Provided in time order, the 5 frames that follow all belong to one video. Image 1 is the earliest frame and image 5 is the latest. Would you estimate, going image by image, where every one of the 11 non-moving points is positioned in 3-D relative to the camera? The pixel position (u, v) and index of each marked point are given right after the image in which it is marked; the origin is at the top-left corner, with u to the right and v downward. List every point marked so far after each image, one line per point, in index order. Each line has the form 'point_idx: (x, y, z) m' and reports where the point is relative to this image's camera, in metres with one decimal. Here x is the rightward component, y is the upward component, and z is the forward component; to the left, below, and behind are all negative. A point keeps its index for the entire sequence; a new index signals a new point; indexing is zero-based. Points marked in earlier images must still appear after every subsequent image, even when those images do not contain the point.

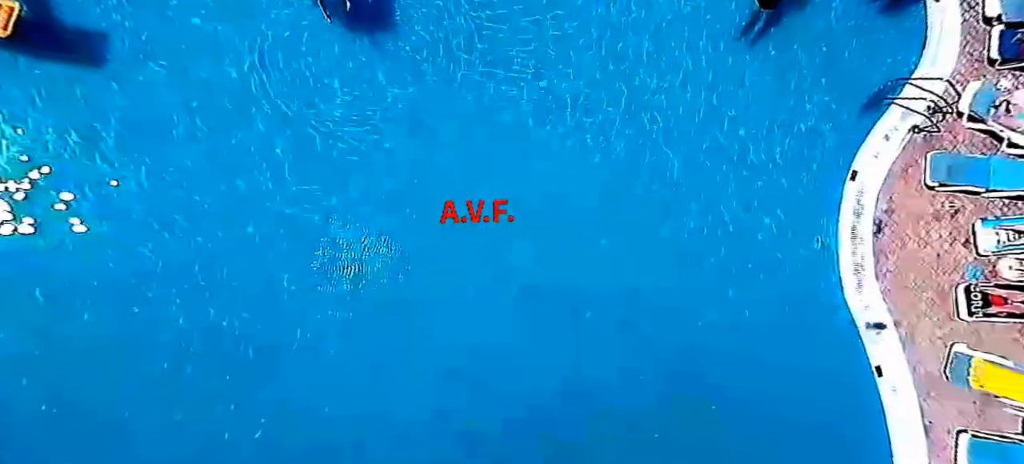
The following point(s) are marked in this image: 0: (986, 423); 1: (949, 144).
0: (+7.9, -3.2, +6.7) m
1: (+7.7, +1.6, +7.0) m
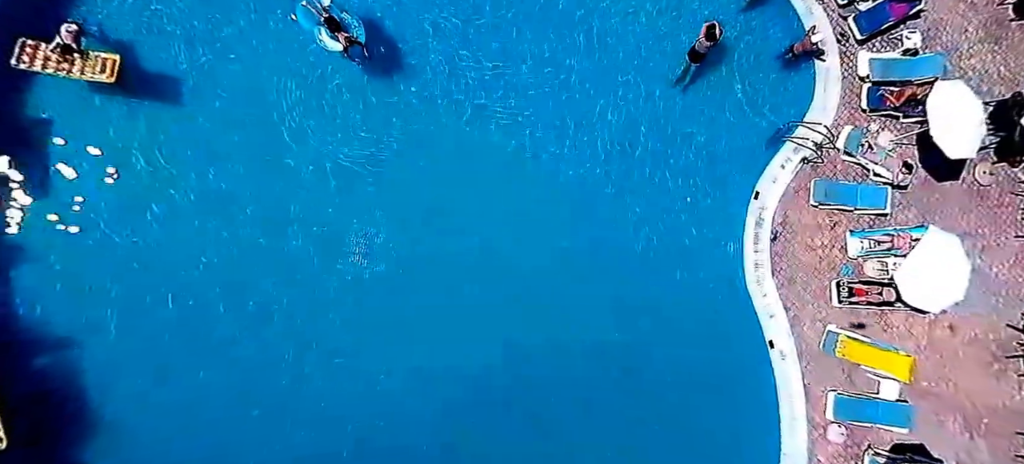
0: (+7.5, -3.4, +8.8) m
1: (+7.3, +1.4, +9.1) m
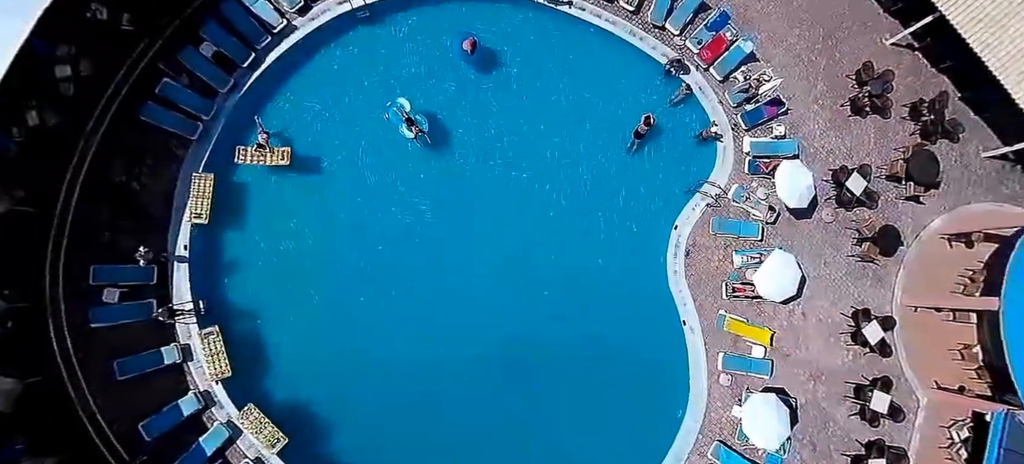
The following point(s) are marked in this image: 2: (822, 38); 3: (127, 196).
0: (+7.8, -4.1, +14.0) m
1: (+7.7, +0.7, +14.3) m
2: (+11.9, +7.4, +15.2) m
3: (-12.3, +1.2, +12.7) m
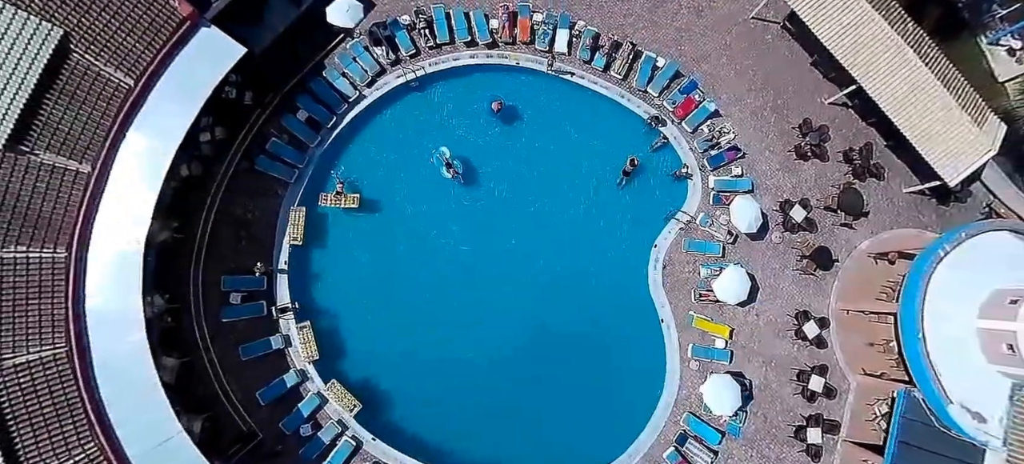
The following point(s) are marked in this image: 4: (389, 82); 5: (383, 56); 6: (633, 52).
0: (+8.5, -4.9, +18.0) m
1: (+8.4, -0.2, +18.4) m
2: (+12.7, +6.5, +19.2) m
3: (-11.6, +0.3, +17.1) m
4: (-5.6, +6.9, +18.1) m
5: (-5.9, +8.0, +18.0) m
6: (+5.7, +8.5, +18.6) m
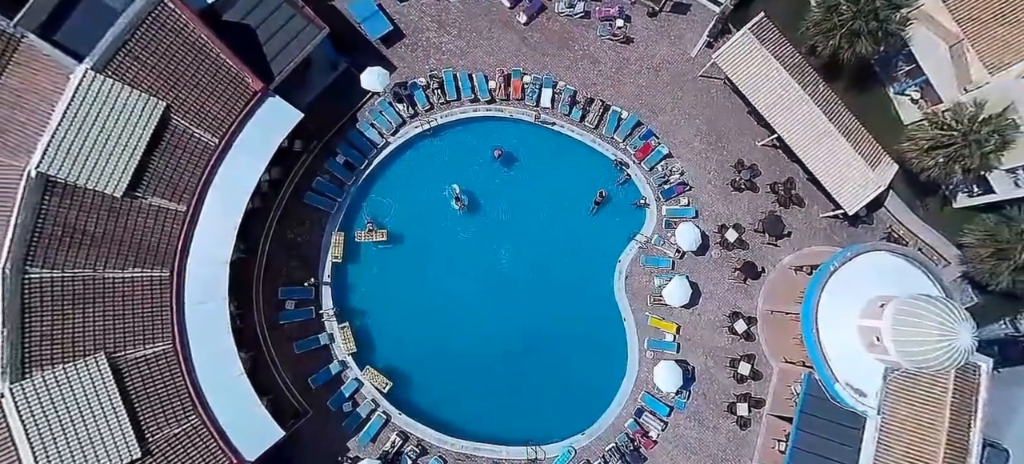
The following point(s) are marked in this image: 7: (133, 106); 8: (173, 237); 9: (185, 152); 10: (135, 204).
0: (+8.2, -6.0, +22.8) m
1: (+8.1, -1.2, +23.2) m
2: (+12.3, +5.5, +24.0) m
3: (-11.9, -0.8, +21.7) m
4: (-5.9, +5.8, +22.6) m
5: (-6.2, +7.0, +22.5) m
6: (+5.4, +7.4, +23.3) m
7: (-16.5, +5.5, +17.3) m
8: (-15.7, -0.2, +18.3) m
9: (-15.4, +3.7, +18.5) m
10: (-17.0, +1.3, +17.8) m
